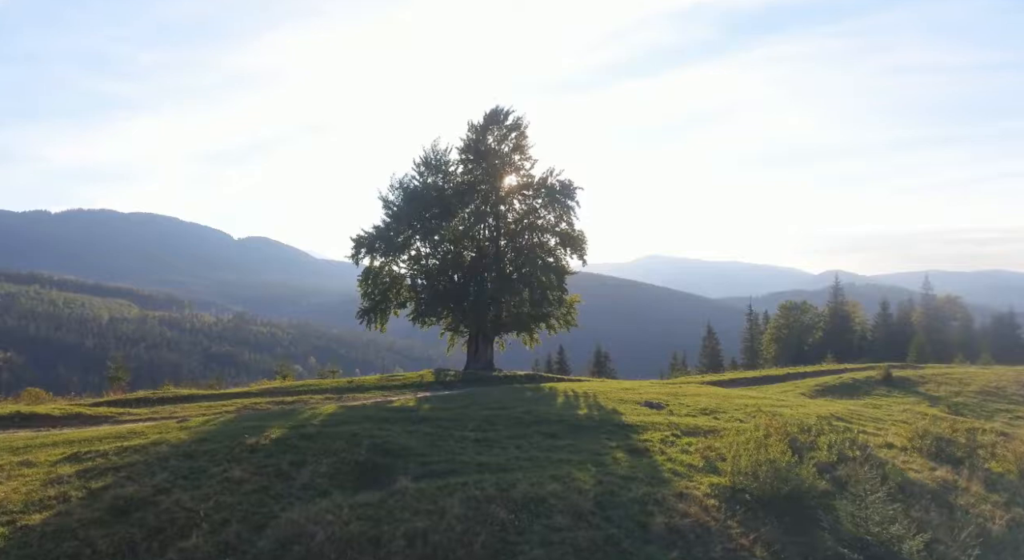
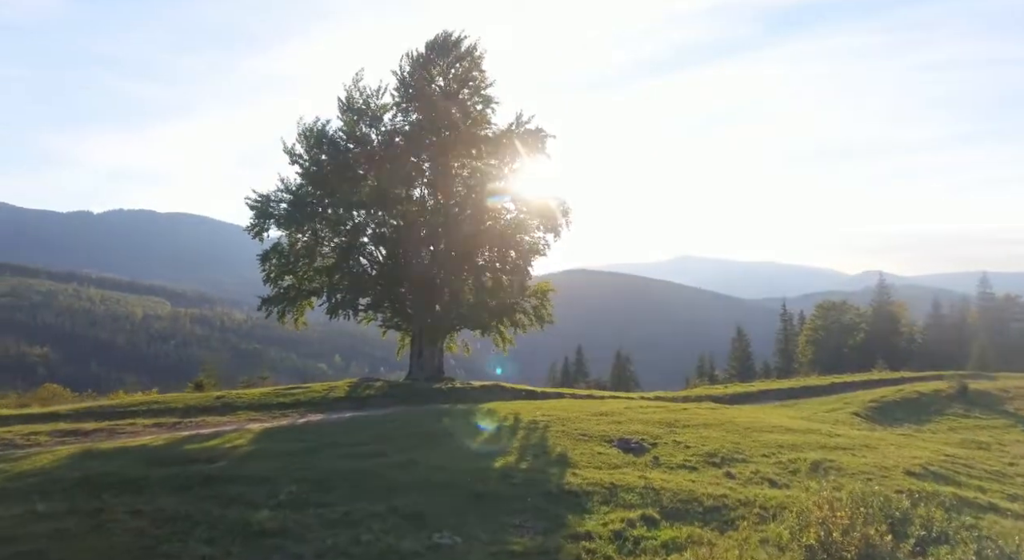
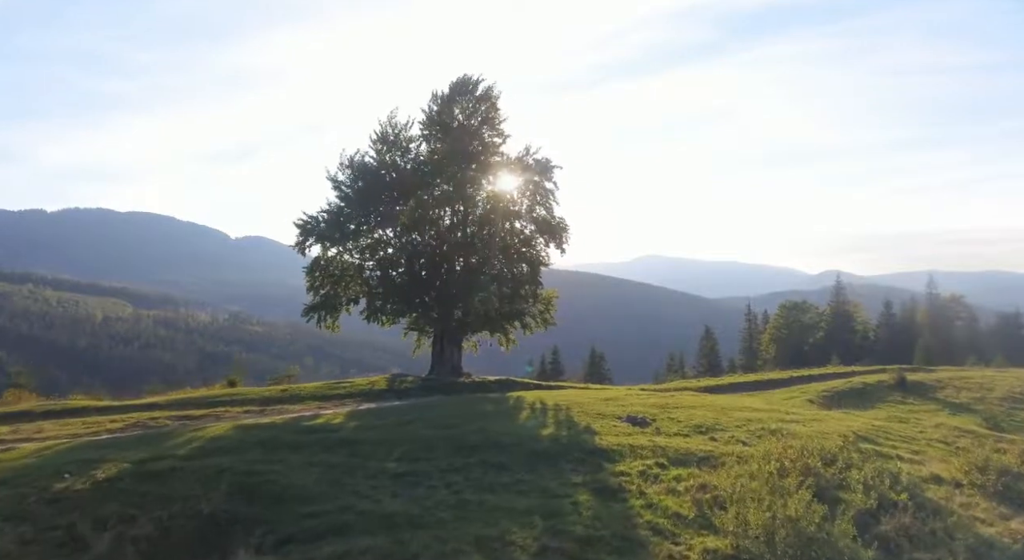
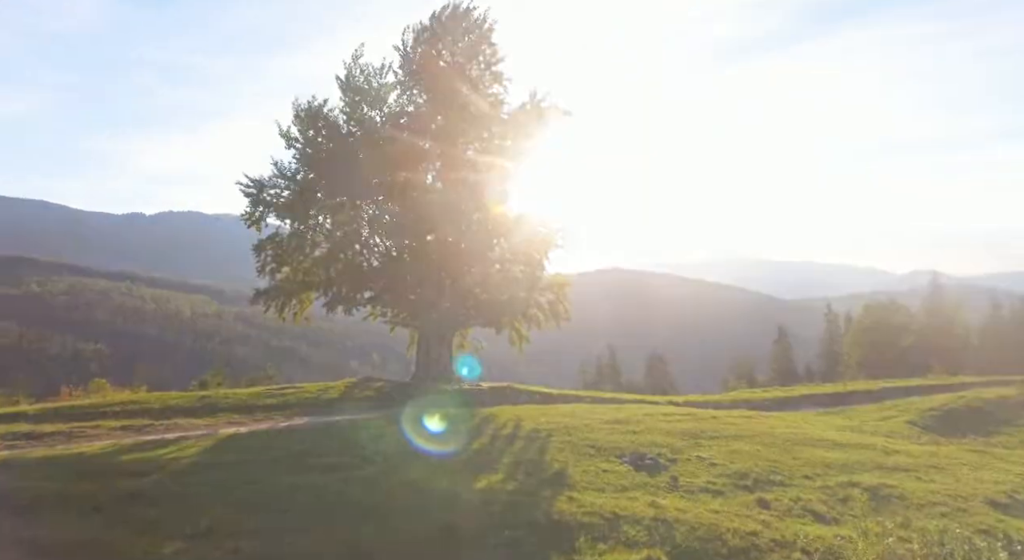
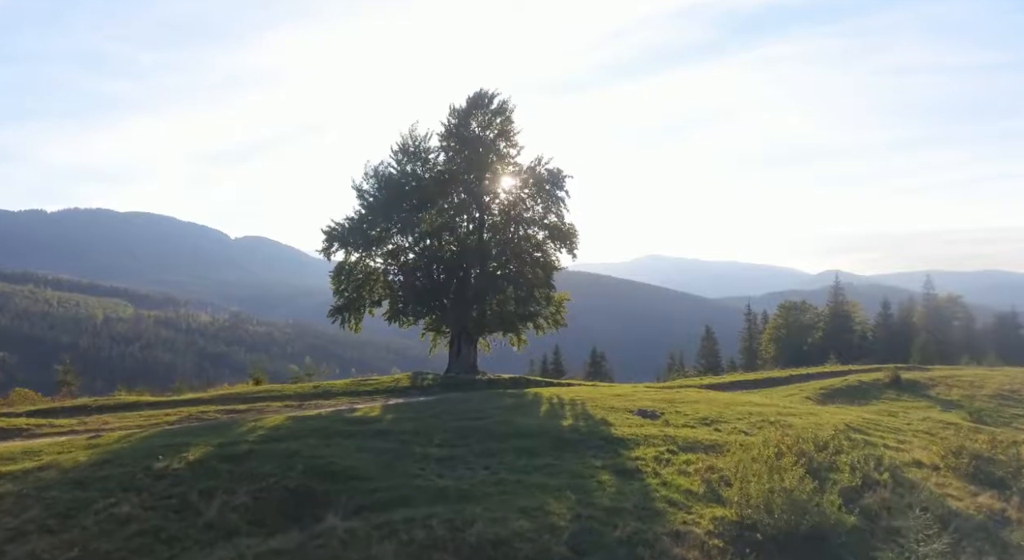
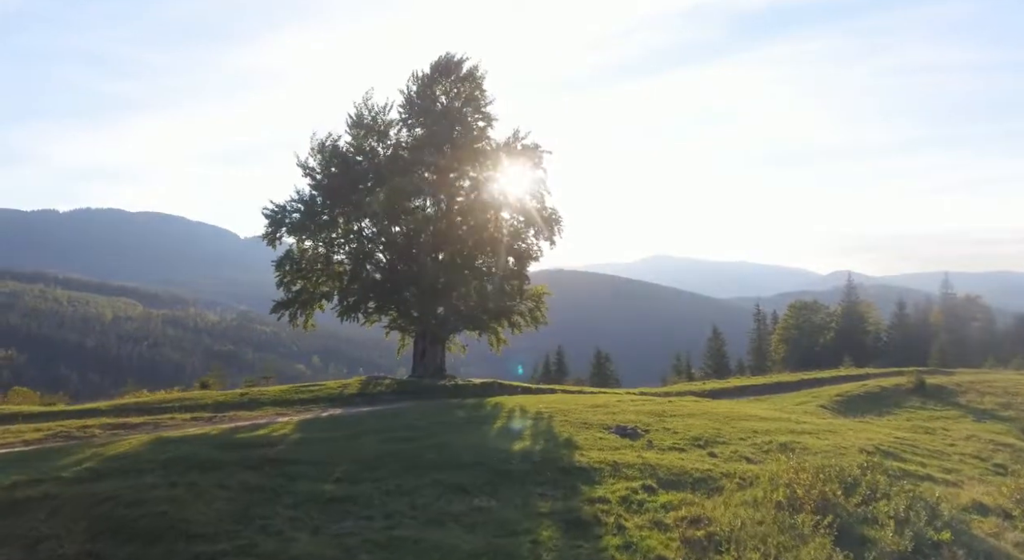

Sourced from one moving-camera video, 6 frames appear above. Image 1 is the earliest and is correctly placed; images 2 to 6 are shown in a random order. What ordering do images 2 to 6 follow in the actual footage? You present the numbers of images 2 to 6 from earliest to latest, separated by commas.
5, 3, 6, 2, 4
